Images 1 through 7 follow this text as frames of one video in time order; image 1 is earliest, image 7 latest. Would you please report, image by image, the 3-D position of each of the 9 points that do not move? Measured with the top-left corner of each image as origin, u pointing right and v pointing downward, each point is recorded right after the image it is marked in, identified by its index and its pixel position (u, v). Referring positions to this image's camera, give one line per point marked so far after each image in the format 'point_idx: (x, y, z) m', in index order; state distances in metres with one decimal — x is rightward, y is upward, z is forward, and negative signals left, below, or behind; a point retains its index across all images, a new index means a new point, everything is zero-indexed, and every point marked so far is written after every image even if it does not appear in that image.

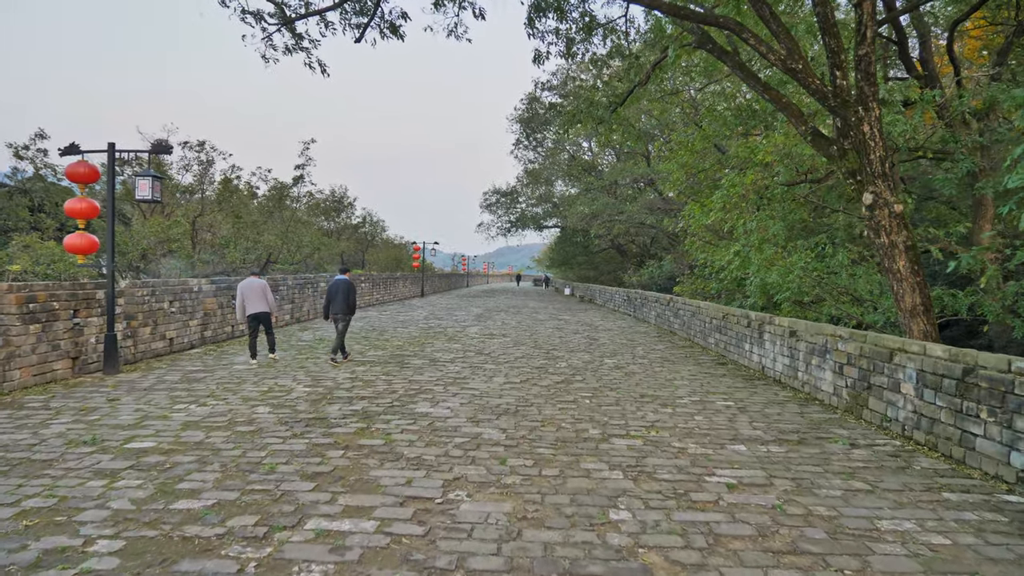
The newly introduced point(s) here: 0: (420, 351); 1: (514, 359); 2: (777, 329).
0: (-0.9, -0.6, +8.4) m
1: (0.0, -0.6, +7.7) m
2: (+2.2, -0.3, +7.1) m
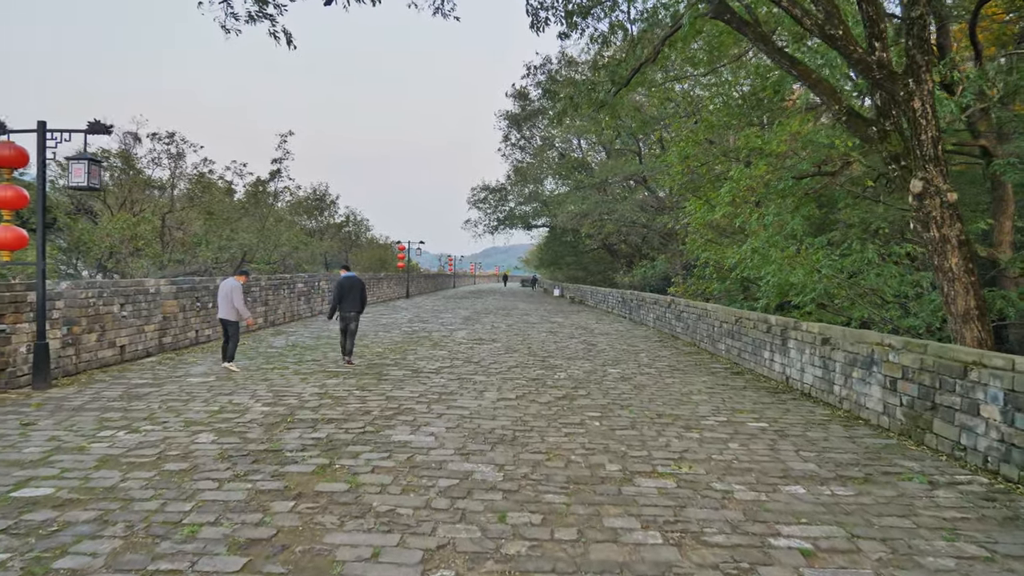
0: (-1.0, -0.6, +7.5) m
1: (0.0, -0.6, +6.9) m
2: (+2.1, -0.3, +6.3) m
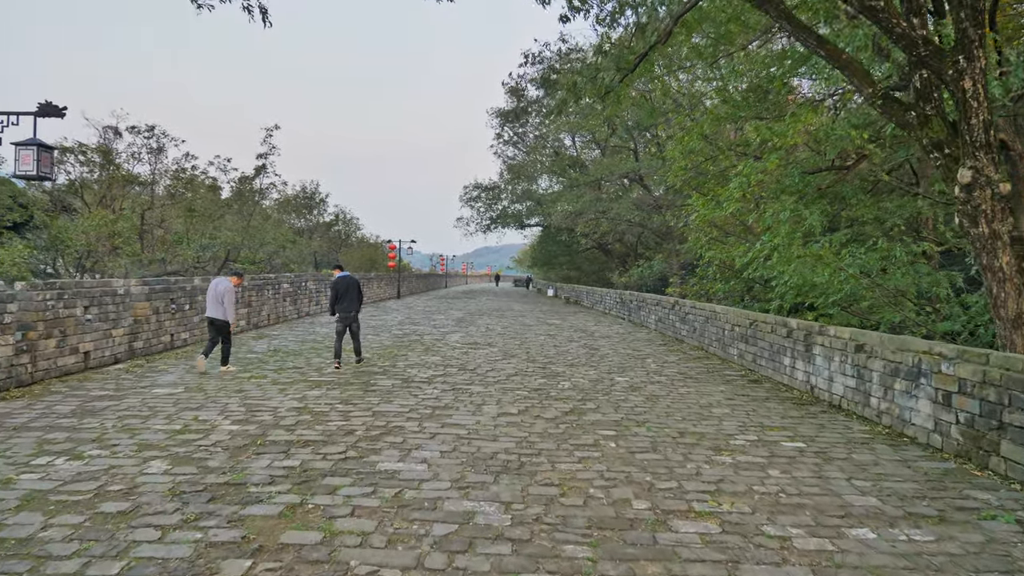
0: (-1.0, -0.6, +7.0) m
1: (0.0, -0.7, +6.3) m
2: (+2.1, -0.4, +5.8) m
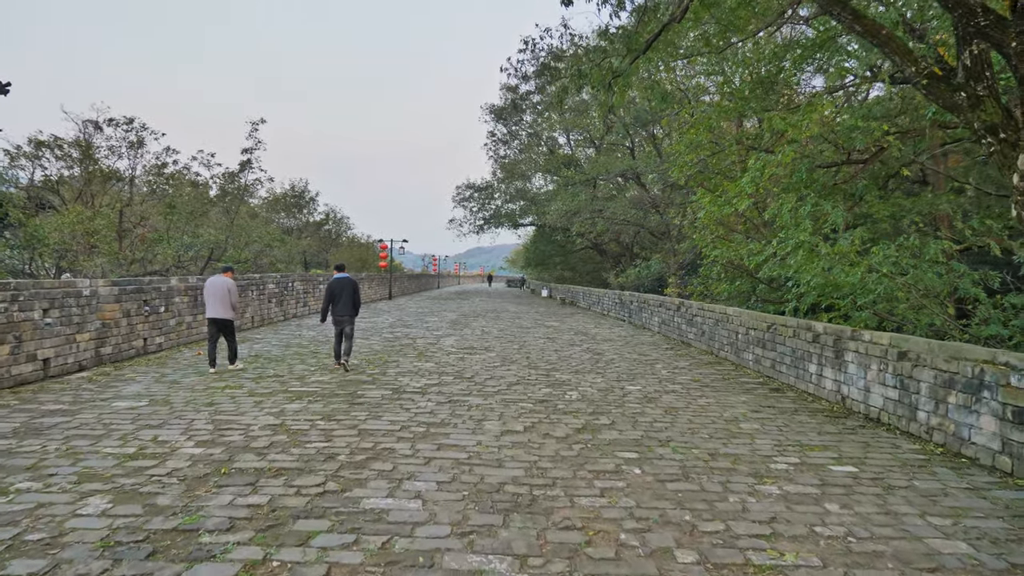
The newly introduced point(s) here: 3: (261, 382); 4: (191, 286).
0: (-1.0, -0.6, +6.4) m
1: (0.0, -0.7, +5.8) m
2: (+2.1, -0.4, +5.2) m
3: (-1.7, -0.6, +6.0) m
4: (-3.4, 0.0, +9.3) m
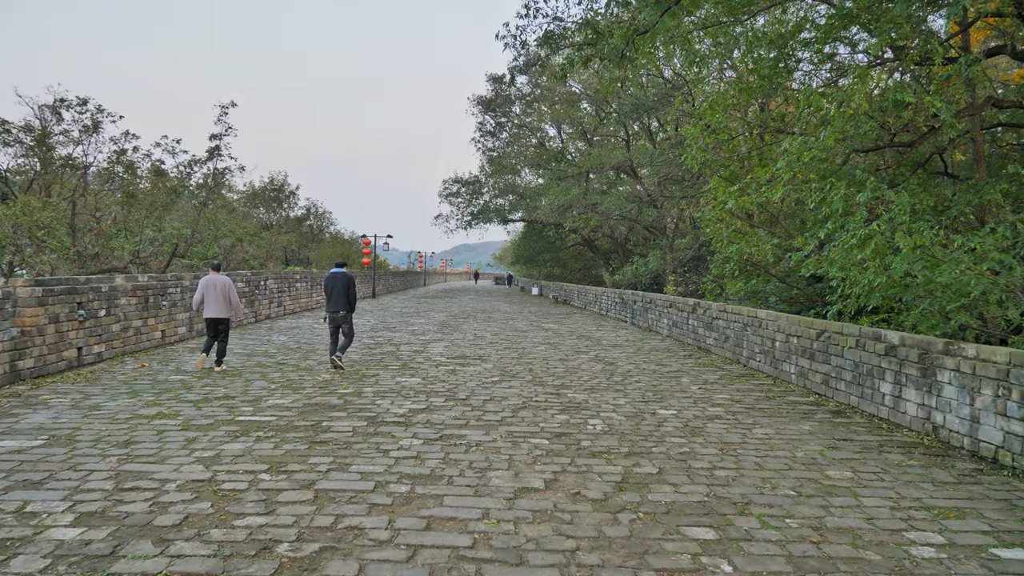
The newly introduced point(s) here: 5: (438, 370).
0: (-0.9, -0.6, +5.2) m
1: (0.0, -0.7, +4.6) m
2: (+2.2, -0.4, +4.1) m
3: (-1.7, -0.6, +4.8) m
4: (-3.4, 0.0, +8.1) m
5: (-0.5, -0.6, +6.5) m
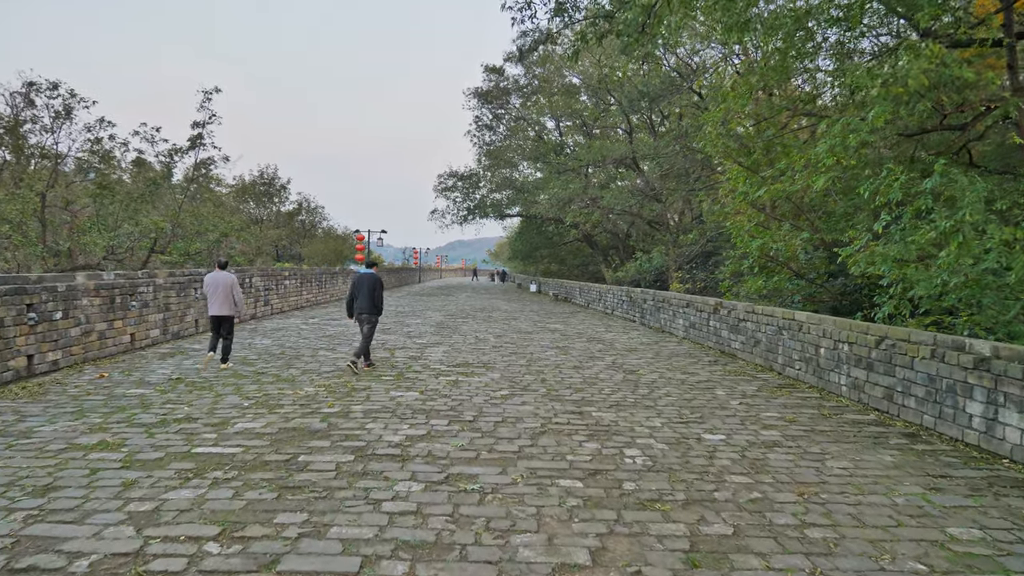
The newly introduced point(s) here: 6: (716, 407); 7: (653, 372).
0: (-0.9, -0.6, +4.4) m
1: (+0.1, -0.7, +3.8) m
2: (+2.3, -0.4, +3.3) m
3: (-1.6, -0.7, +4.0) m
4: (-3.4, 0.0, +7.2) m
5: (-0.5, -0.6, +5.7) m
6: (+1.2, -0.7, +5.2) m
7: (+1.1, -0.6, +6.7) m
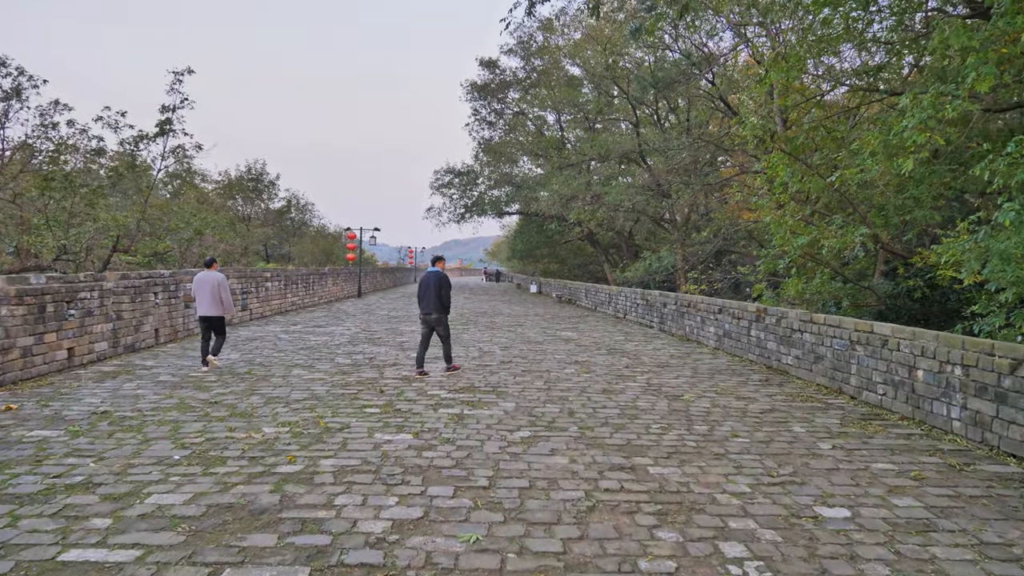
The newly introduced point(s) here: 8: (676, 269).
0: (-0.7, -0.7, +3.1) m
1: (+0.2, -0.7, +2.5) m
2: (+2.4, -0.4, +2.0) m
3: (-1.5, -0.7, +2.7) m
4: (-3.3, 0.0, +6.0) m
5: (-0.4, -0.6, +4.5) m
6: (+1.3, -0.7, +3.9) m
7: (+1.2, -0.7, +5.5) m
8: (+3.7, +0.4, +19.7) m
